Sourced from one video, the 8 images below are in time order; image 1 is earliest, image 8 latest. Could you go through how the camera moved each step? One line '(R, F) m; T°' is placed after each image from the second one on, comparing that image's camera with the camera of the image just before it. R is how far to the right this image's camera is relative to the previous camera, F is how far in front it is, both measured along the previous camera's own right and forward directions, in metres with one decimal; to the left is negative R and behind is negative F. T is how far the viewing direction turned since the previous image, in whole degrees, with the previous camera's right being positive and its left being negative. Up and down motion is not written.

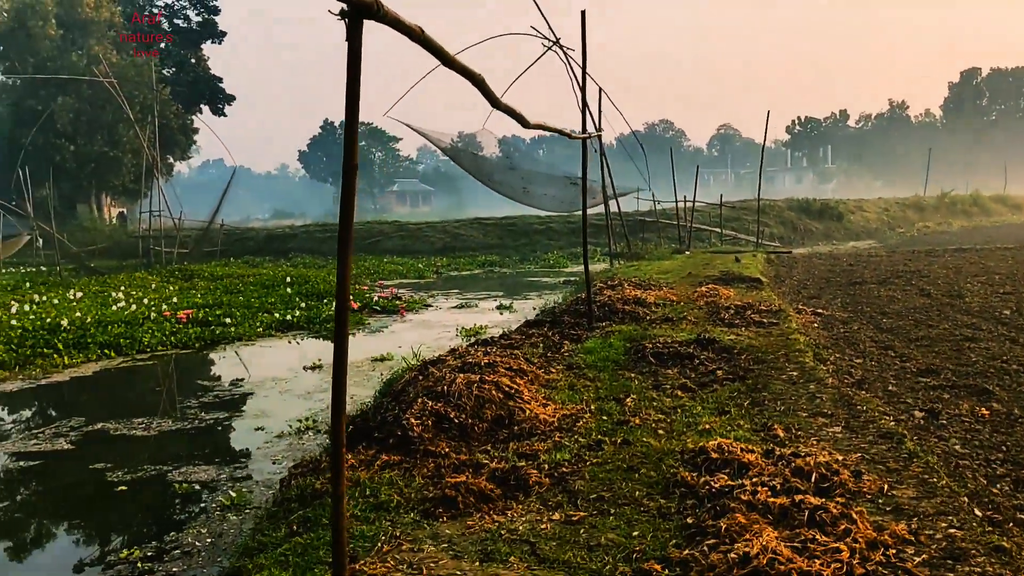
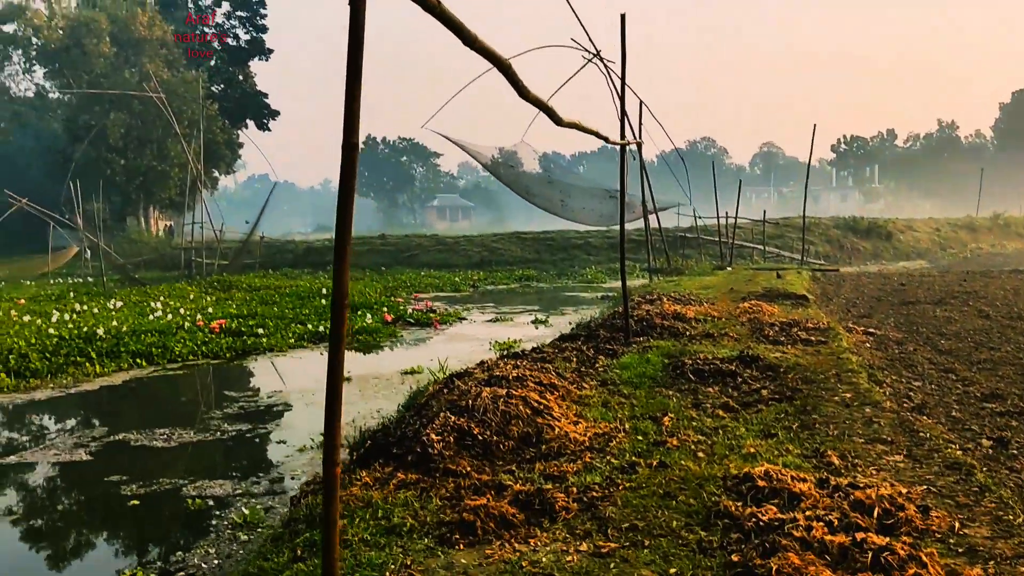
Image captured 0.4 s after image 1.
(0.0, +0.3) m; -3°
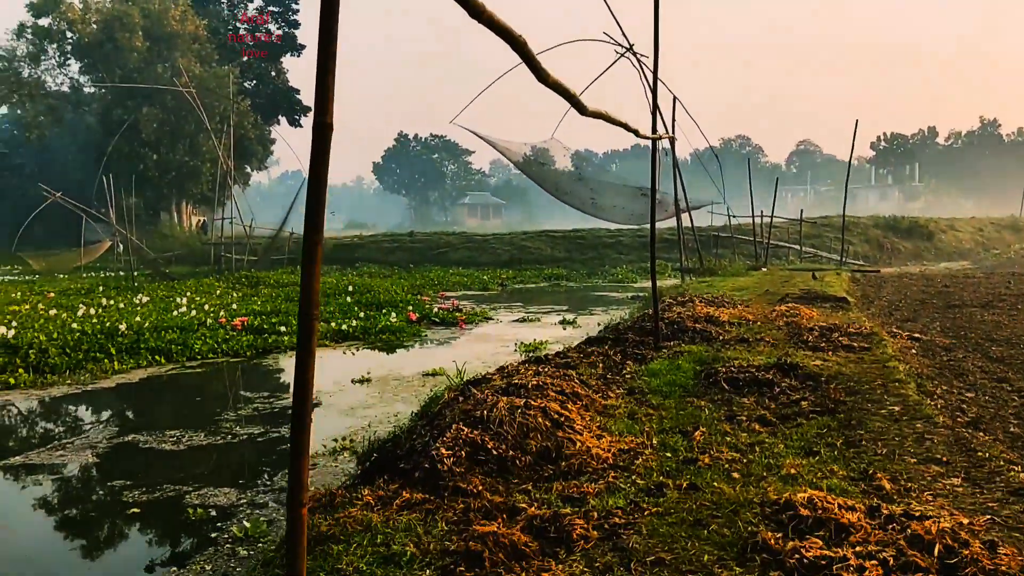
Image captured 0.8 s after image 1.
(+0.1, +0.3) m; -2°
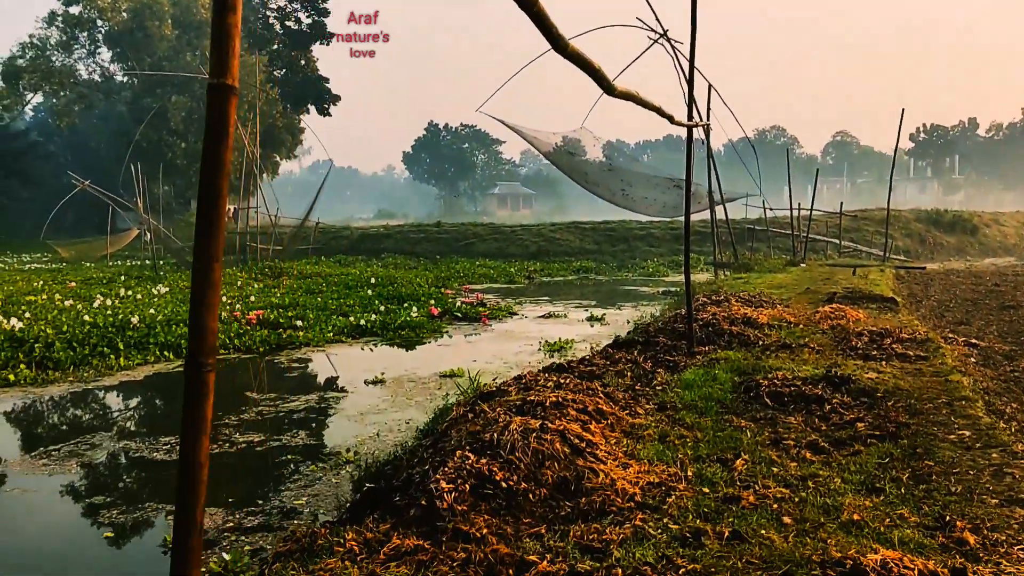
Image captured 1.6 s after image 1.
(+0.1, +0.5) m; -2°
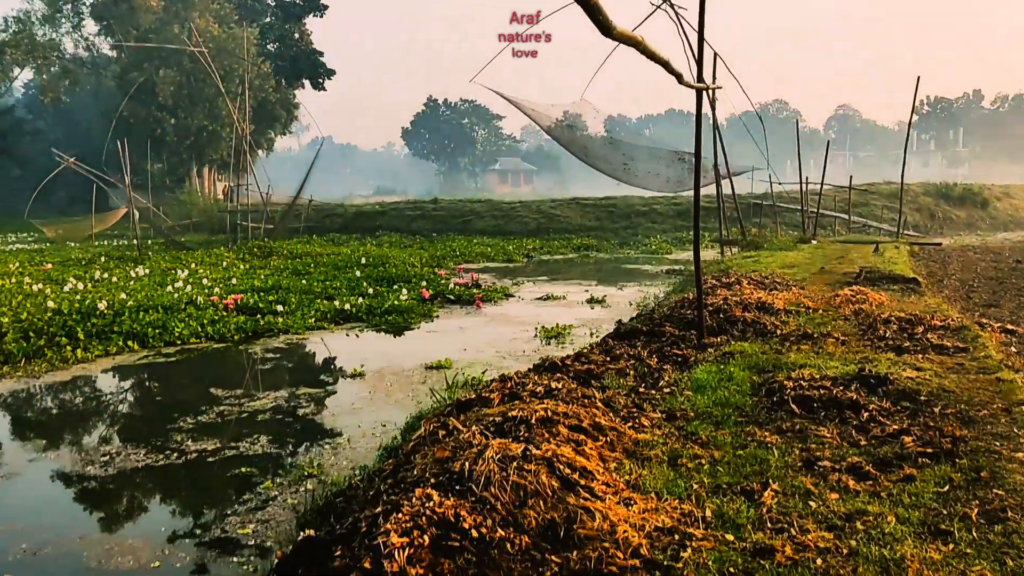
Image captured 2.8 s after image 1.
(+0.1, +0.6) m; 0°
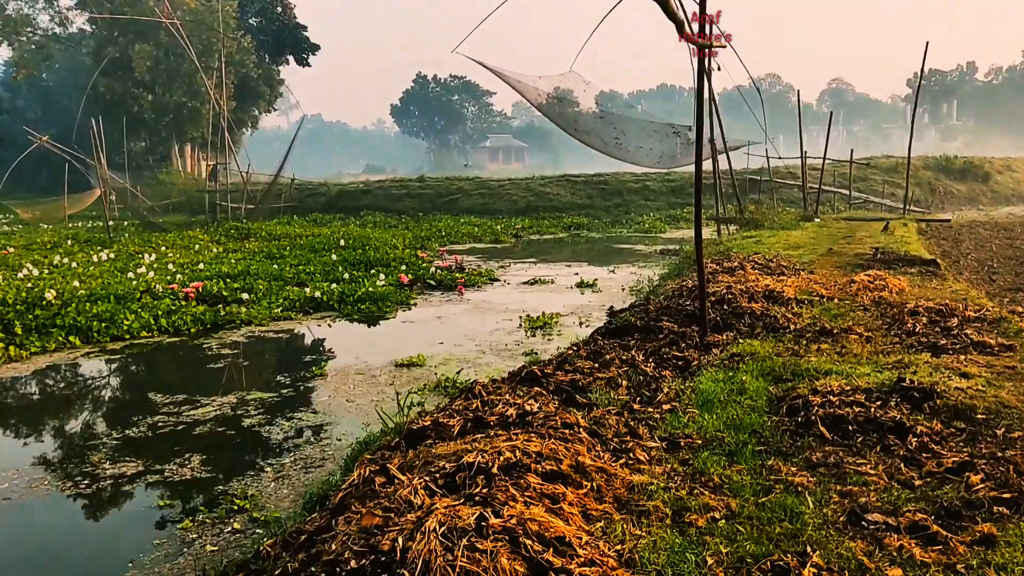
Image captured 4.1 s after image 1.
(+0.1, +0.7) m; 0°
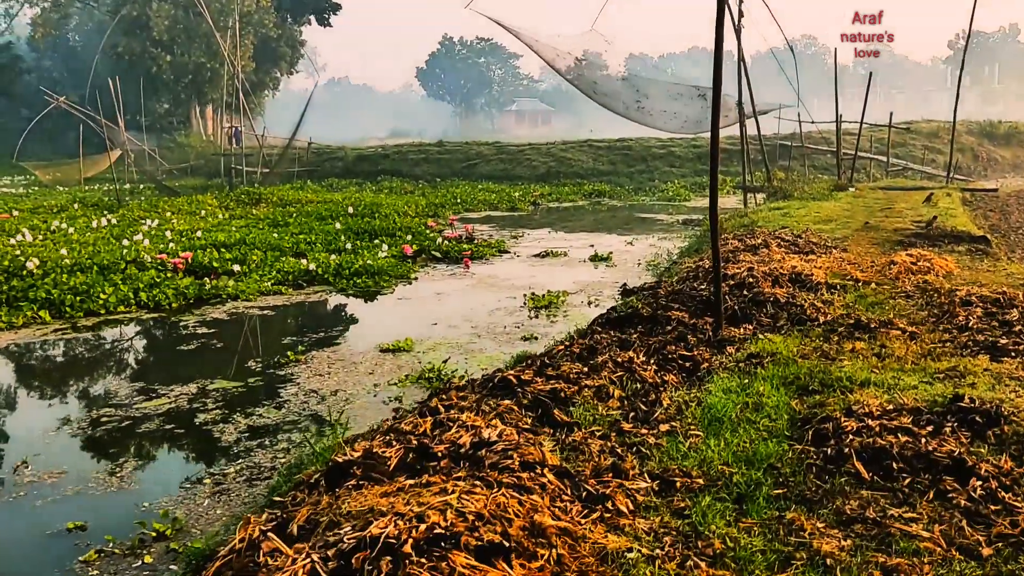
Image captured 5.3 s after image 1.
(+0.2, +0.6) m; -2°
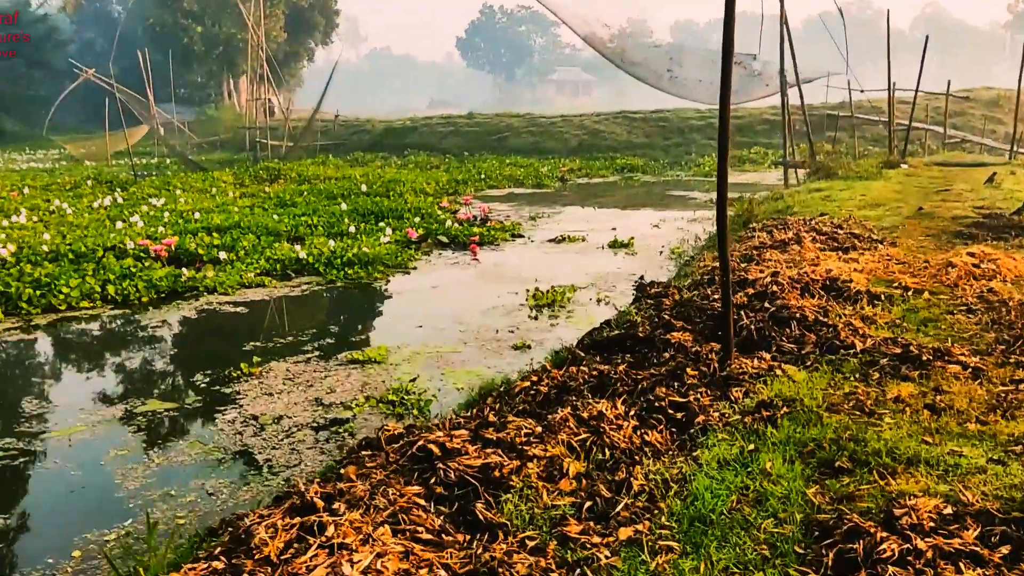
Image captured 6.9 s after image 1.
(+0.3, +0.8) m; -3°
